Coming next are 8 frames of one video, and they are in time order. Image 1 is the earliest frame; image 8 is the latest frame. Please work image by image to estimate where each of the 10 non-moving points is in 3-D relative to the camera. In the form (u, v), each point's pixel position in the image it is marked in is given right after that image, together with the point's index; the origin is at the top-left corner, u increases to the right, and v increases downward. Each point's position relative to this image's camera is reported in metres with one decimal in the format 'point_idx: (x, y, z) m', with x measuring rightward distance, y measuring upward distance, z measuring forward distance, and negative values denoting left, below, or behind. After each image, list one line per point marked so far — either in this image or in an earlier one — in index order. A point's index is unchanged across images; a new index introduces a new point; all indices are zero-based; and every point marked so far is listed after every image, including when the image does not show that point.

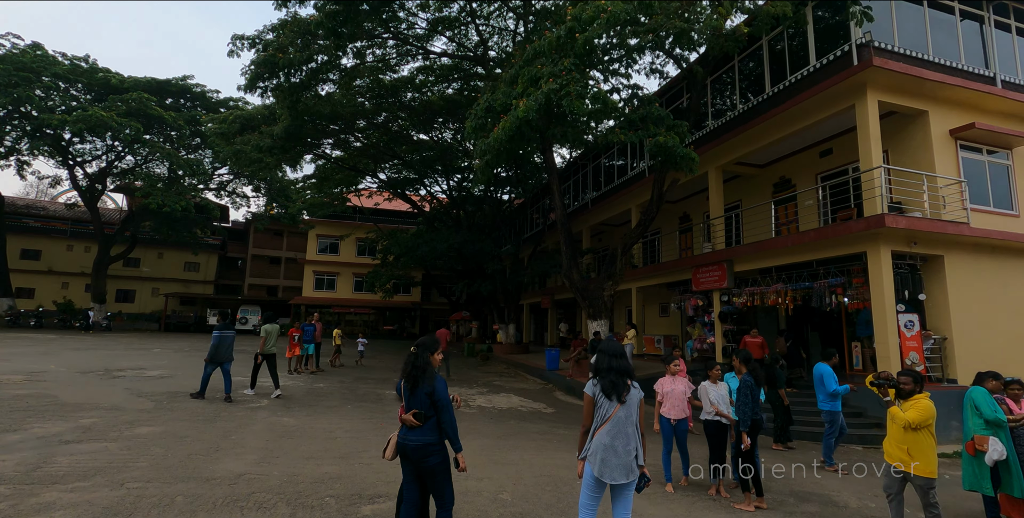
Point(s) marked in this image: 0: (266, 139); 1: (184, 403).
0: (-9.0, +4.5, +17.7) m
1: (-5.7, -2.5, +8.2) m
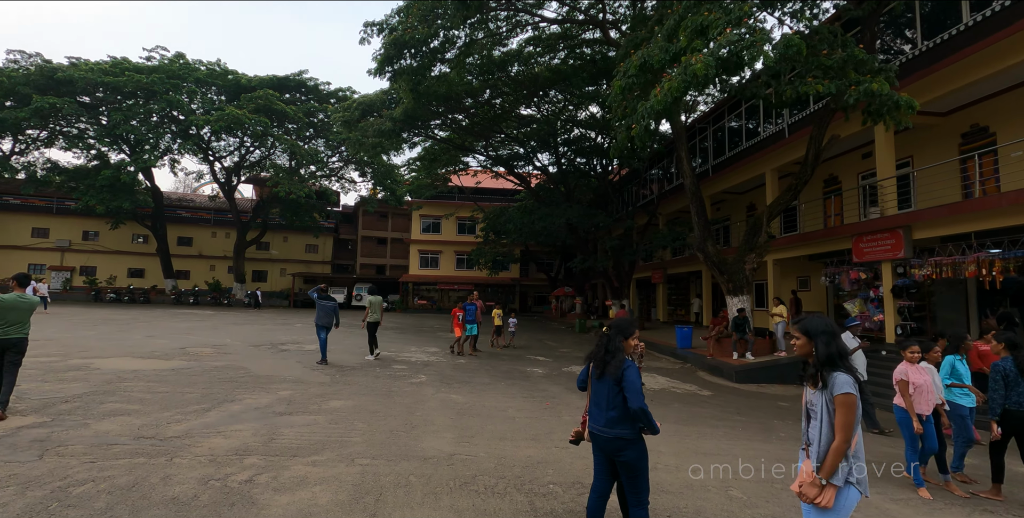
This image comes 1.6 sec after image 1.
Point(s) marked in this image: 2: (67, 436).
0: (-4.7, +5.3, +18.2) m
1: (-2.9, -2.2, +8.7) m
2: (-4.4, -1.8, +4.7) m
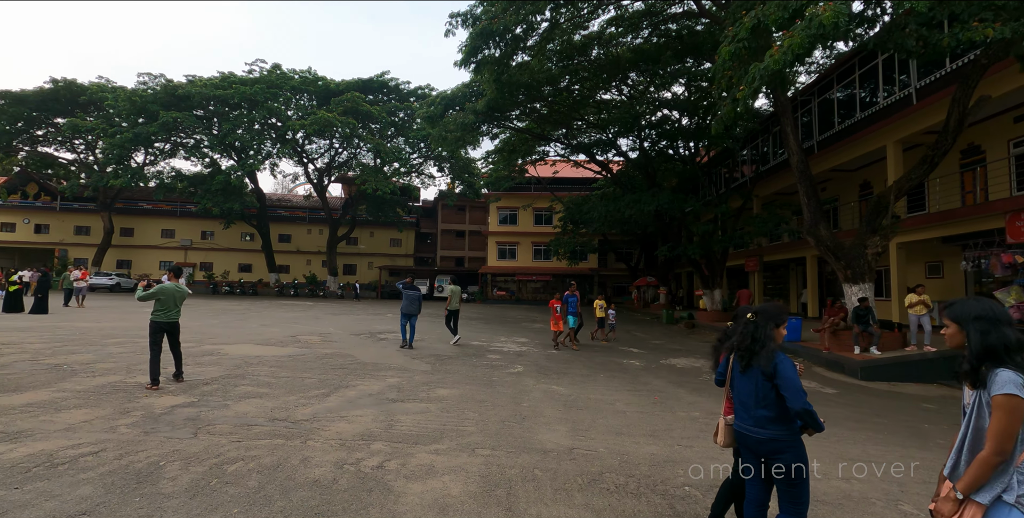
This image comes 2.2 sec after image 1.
0: (-1.6, +5.6, +18.4) m
1: (-1.1, -2.0, +8.8) m
2: (-3.2, -1.7, +5.1) m
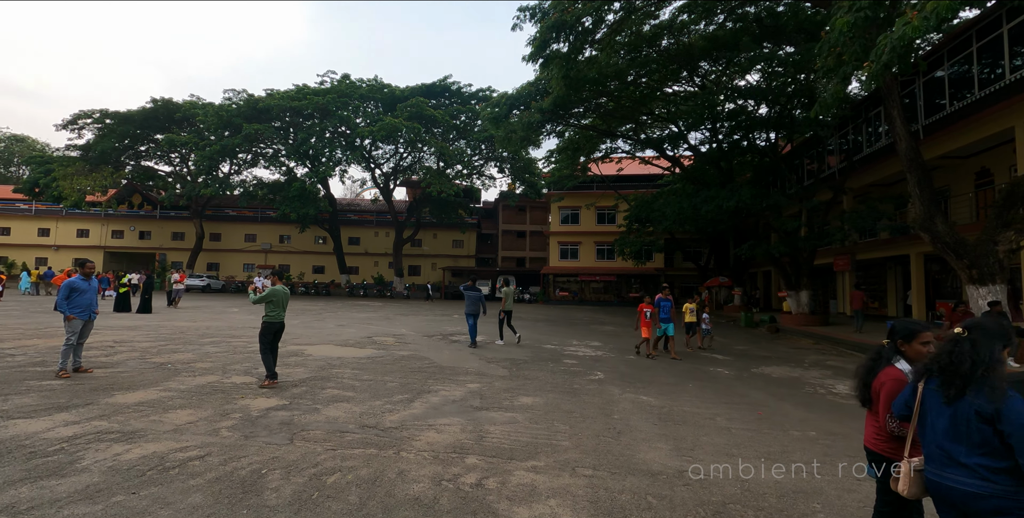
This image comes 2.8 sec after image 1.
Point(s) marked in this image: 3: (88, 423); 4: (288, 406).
0: (+1.0, +5.6, +18.1) m
1: (+0.3, -2.0, +8.5) m
2: (-2.2, -1.8, +5.1) m
3: (-4.3, -1.7, +4.8) m
4: (-2.7, -1.8, +5.7) m
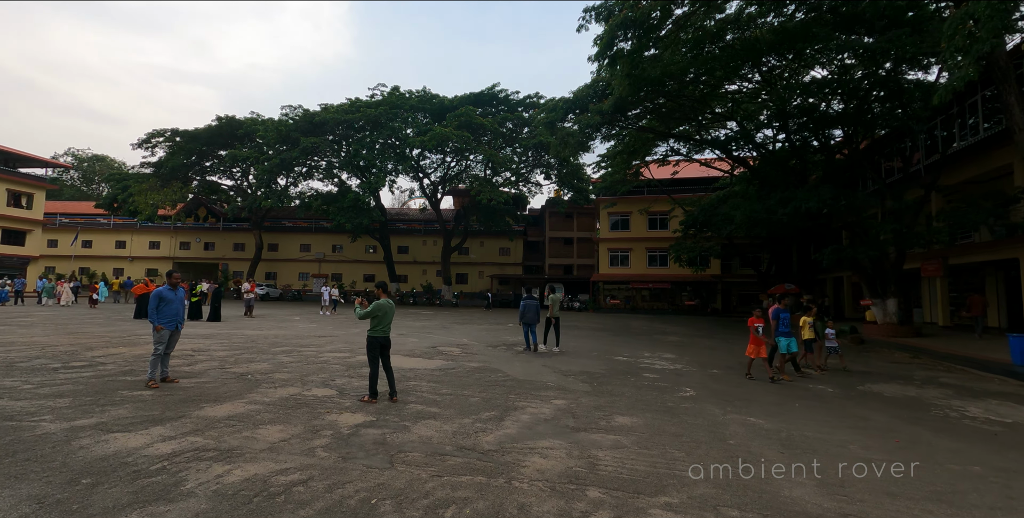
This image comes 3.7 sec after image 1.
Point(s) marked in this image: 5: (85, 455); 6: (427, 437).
0: (+3.1, +5.3, +17.6) m
1: (+1.7, -2.1, +8.0) m
2: (-1.1, -1.9, +4.8) m
3: (-3.2, -1.8, +4.7) m
4: (-1.6, -1.9, +5.5) m
5: (-3.7, -1.7, +4.1) m
6: (-0.9, -1.9, +5.0) m
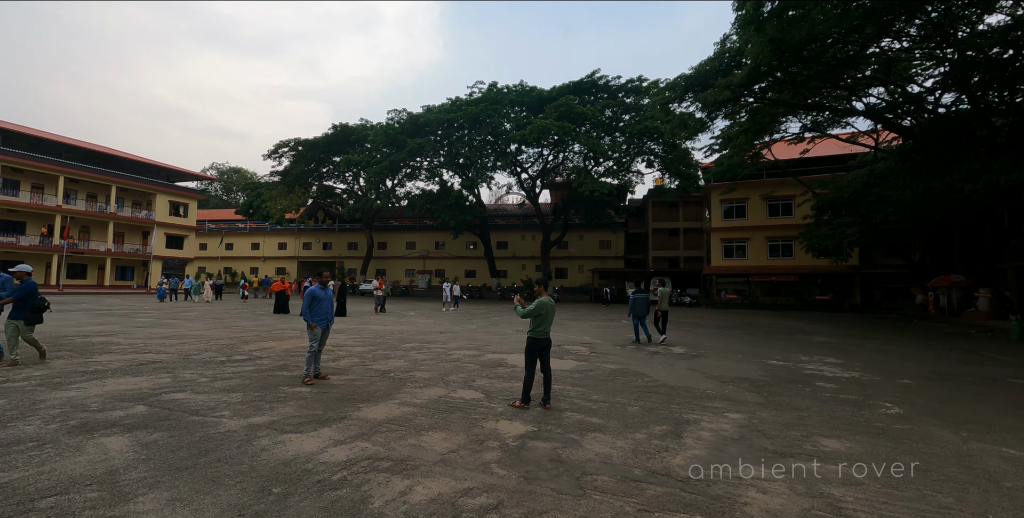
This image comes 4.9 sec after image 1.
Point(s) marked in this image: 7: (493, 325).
0: (+7.0, +5.6, +15.9) m
1: (+4.0, -2.0, +6.8) m
2: (+0.6, -1.8, +4.3) m
3: (-1.5, -1.7, +4.5) m
4: (+0.3, -1.8, +4.9) m
5: (-2.1, -1.7, +4.1) m
6: (+0.9, -1.8, +4.4) m
7: (-0.6, -2.2, +15.8) m
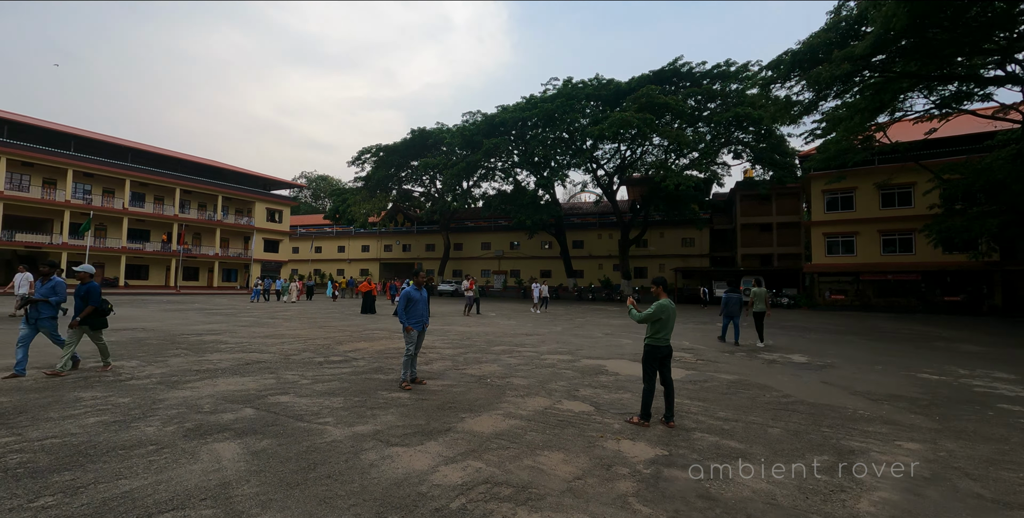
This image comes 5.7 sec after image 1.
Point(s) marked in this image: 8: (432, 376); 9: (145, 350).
0: (+9.6, +5.7, +14.1) m
1: (+5.4, -1.9, +5.5) m
2: (+1.6, -1.8, +3.5) m
3: (-0.4, -1.7, +4.0) m
4: (+1.4, -1.8, +4.2) m
5: (-1.0, -1.7, +3.7) m
6: (+1.9, -1.8, +3.6) m
7: (+2.1, -2.2, +15.1) m
8: (-1.3, -1.9, +7.5) m
9: (-7.2, -1.8, +9.3) m
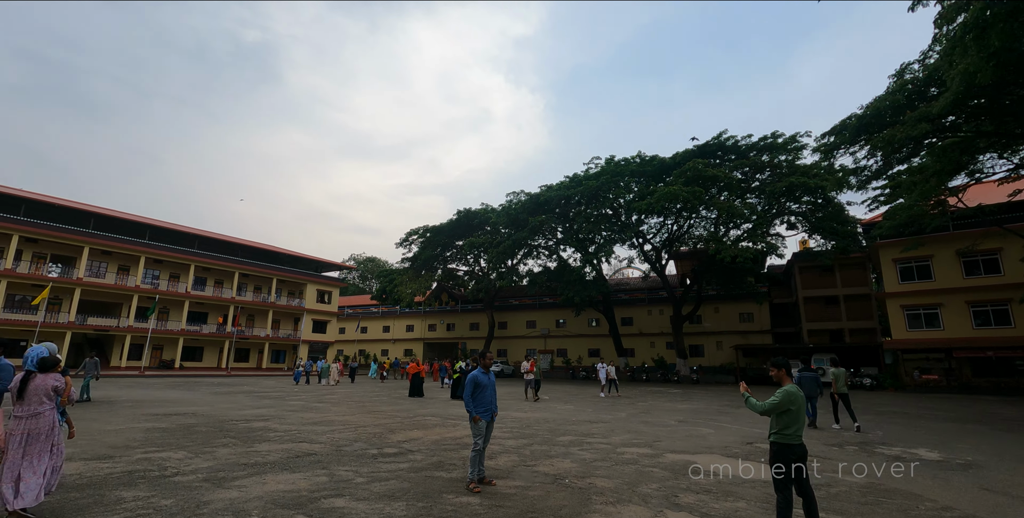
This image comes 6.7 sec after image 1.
0: (+11.1, +3.7, +13.4) m
1: (+6.3, -2.6, +4.1) m
2: (+2.4, -2.2, +2.4) m
3: (+0.4, -2.3, +3.1) m
4: (+2.3, -2.3, +3.1) m
5: (-0.3, -2.2, +2.8) m
6: (+2.7, -2.2, +2.5) m
7: (+3.9, -4.5, +13.7) m
8: (-0.2, -3.0, +6.6) m
9: (-5.9, -3.3, +8.8) m
